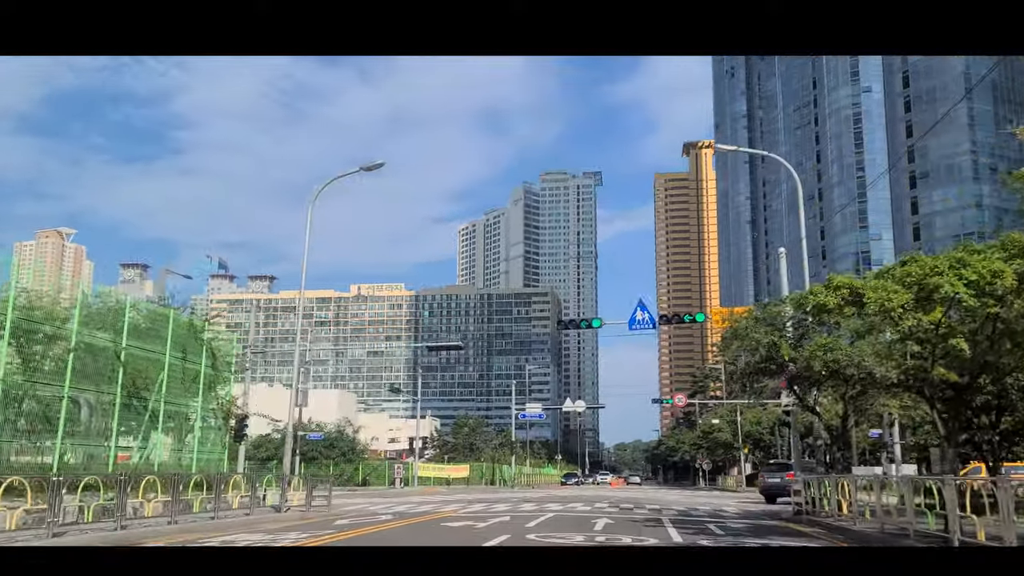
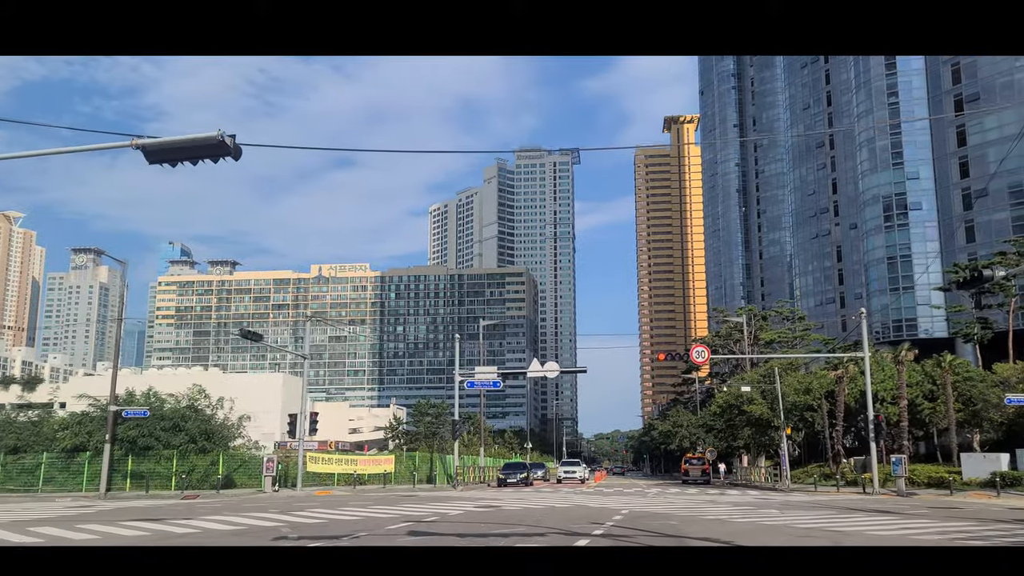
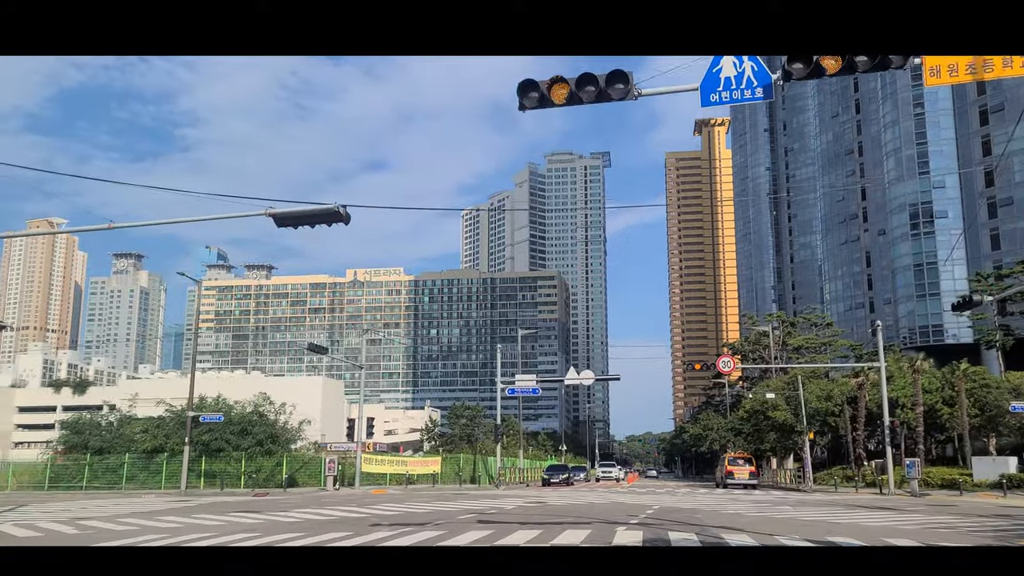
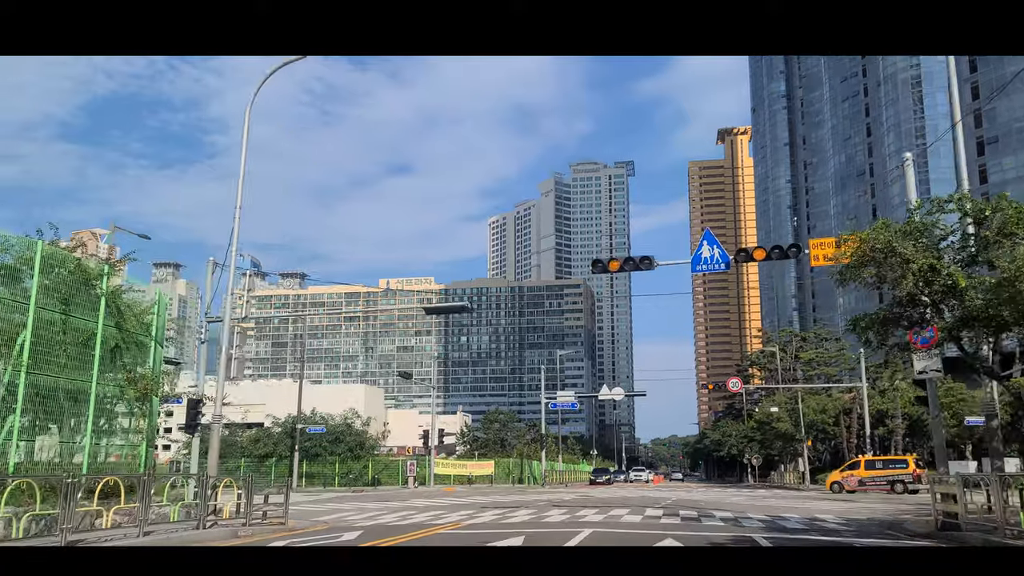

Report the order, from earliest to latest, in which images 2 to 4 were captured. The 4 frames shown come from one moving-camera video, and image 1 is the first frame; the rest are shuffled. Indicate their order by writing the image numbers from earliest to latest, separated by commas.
4, 3, 2
